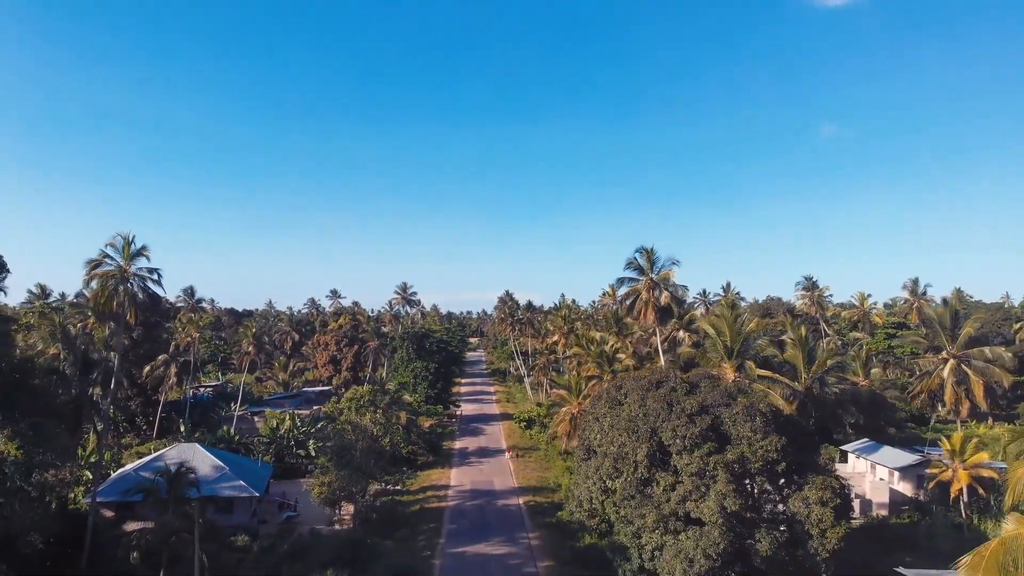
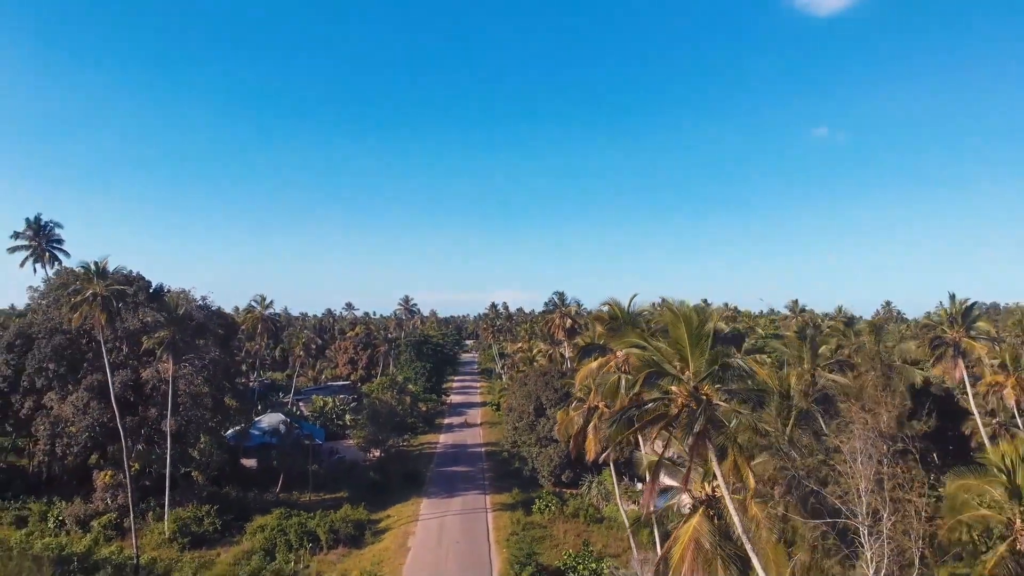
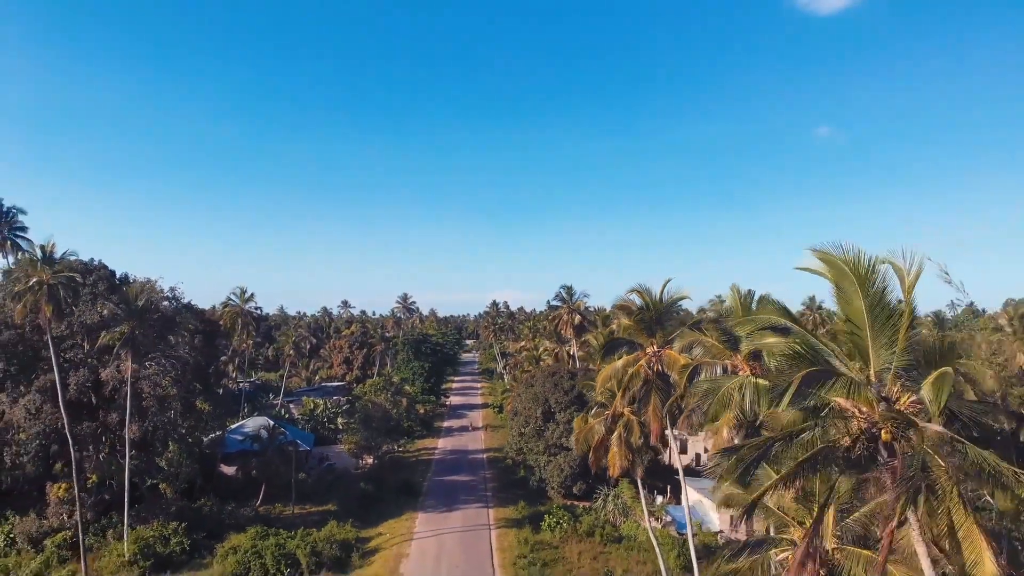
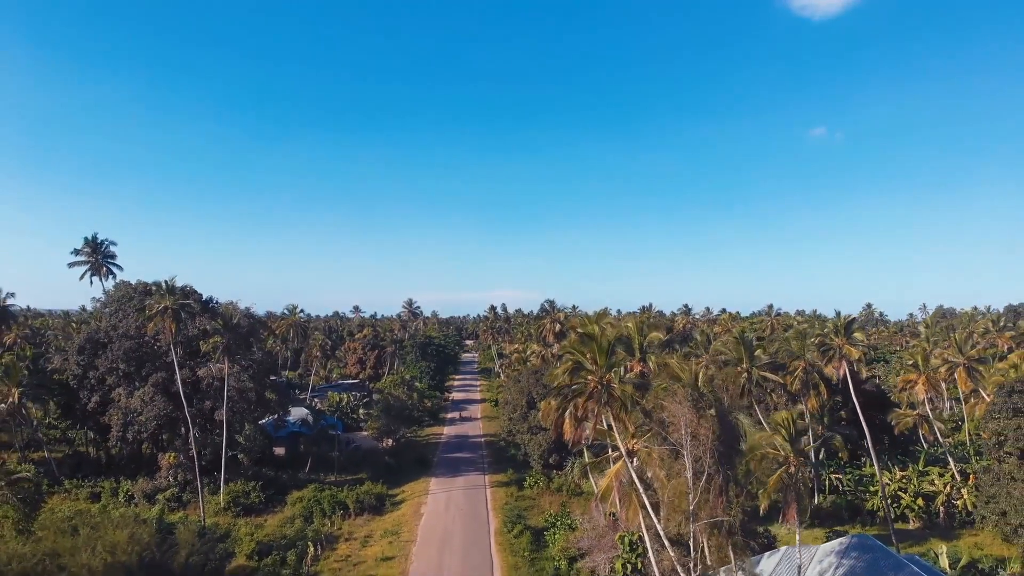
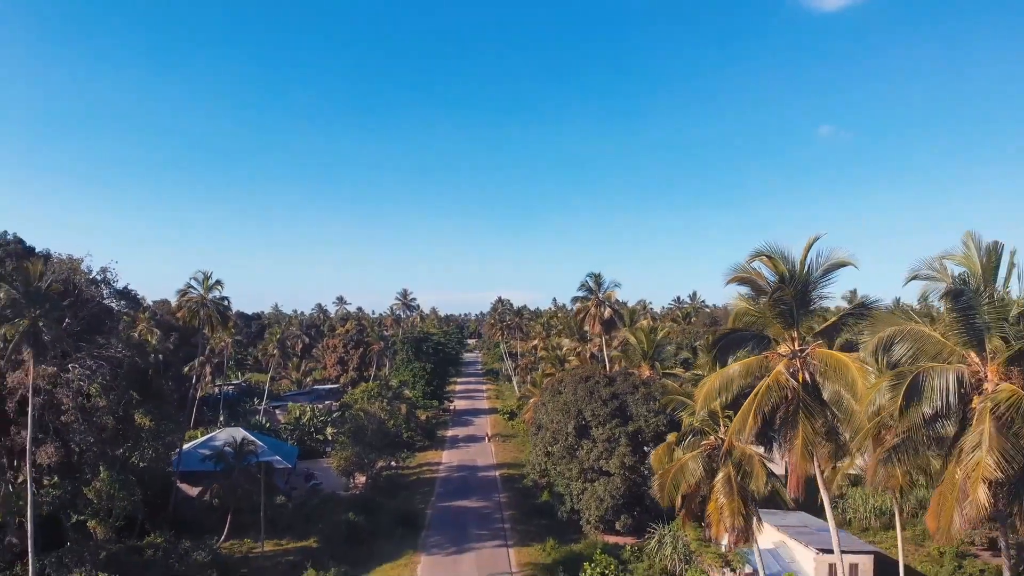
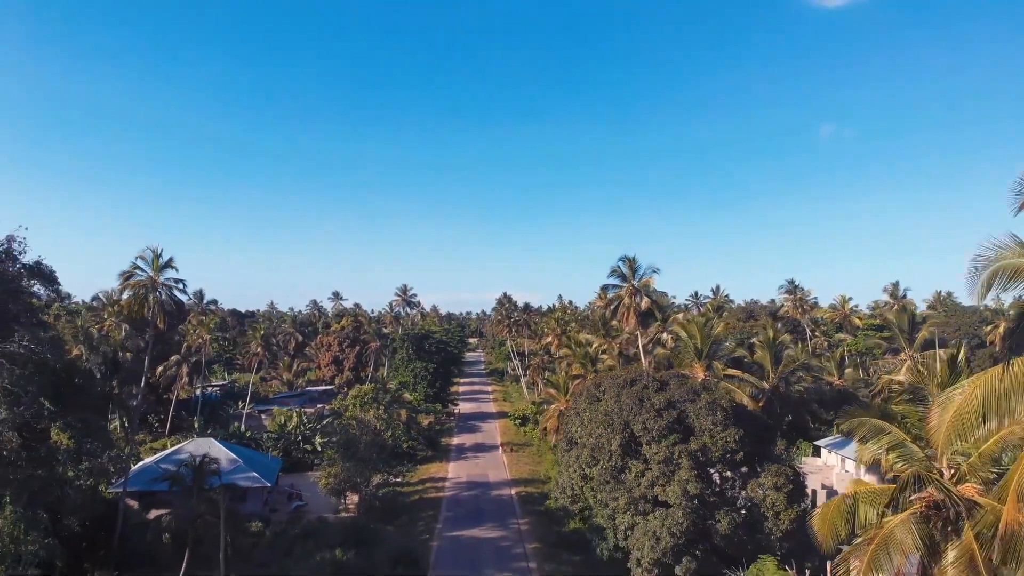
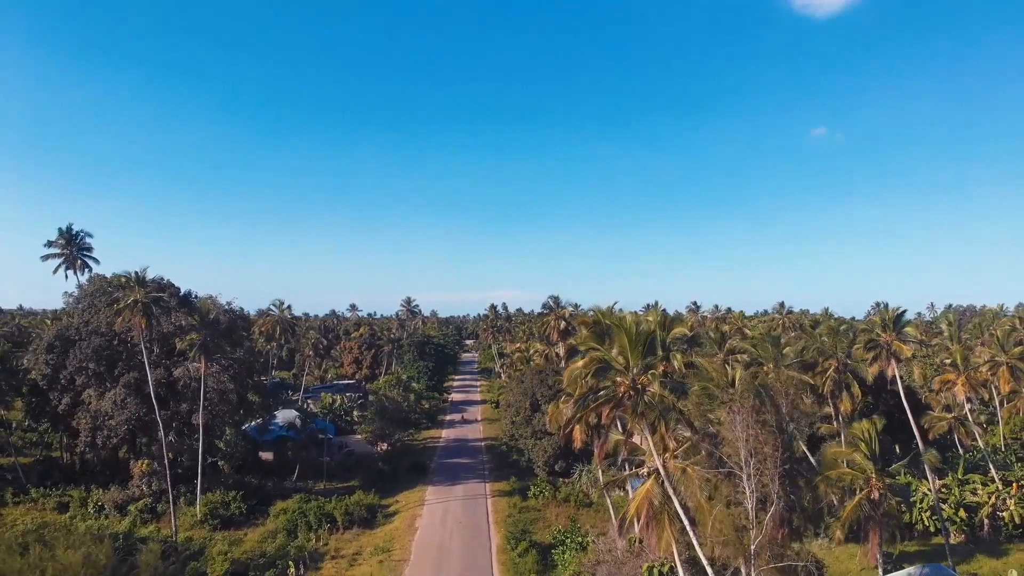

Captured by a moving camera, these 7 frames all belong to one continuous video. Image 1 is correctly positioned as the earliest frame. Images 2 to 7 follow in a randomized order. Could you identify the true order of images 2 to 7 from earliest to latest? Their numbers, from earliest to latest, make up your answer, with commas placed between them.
6, 5, 3, 2, 7, 4
